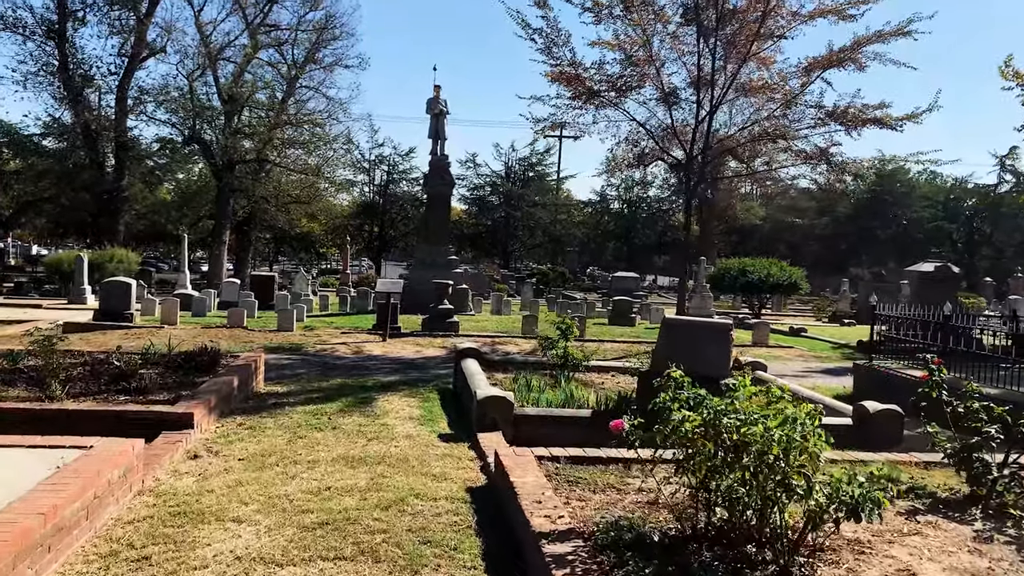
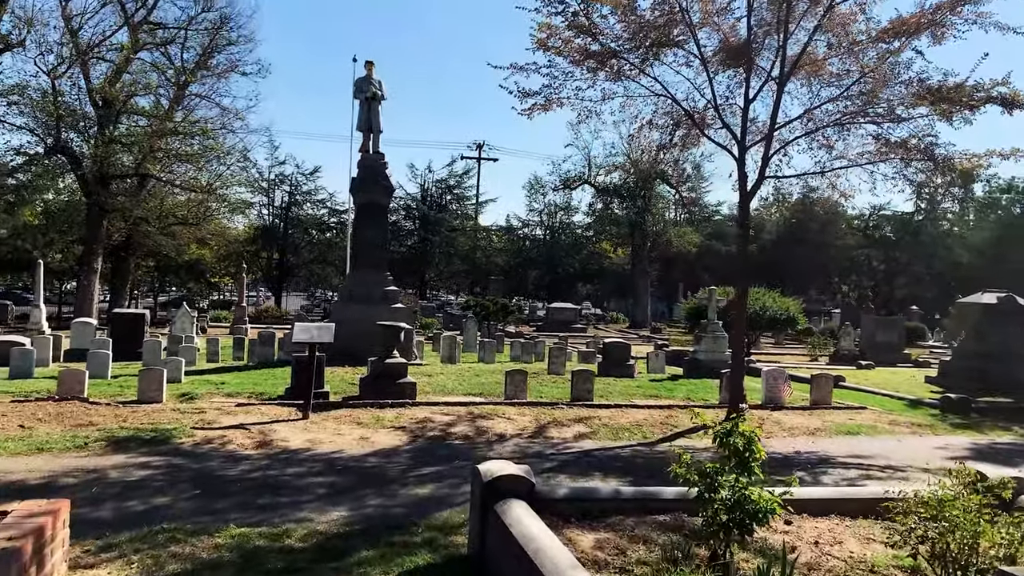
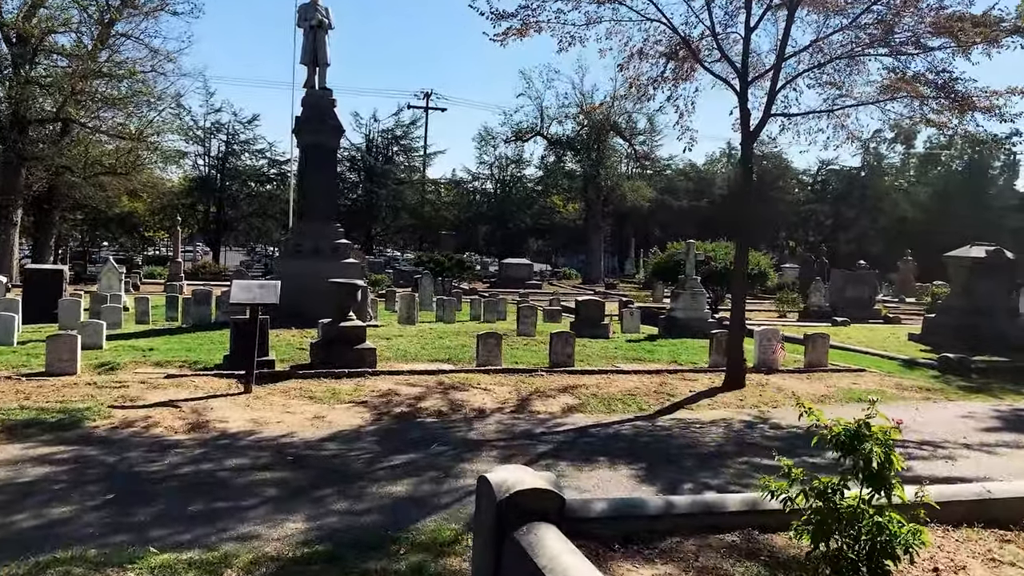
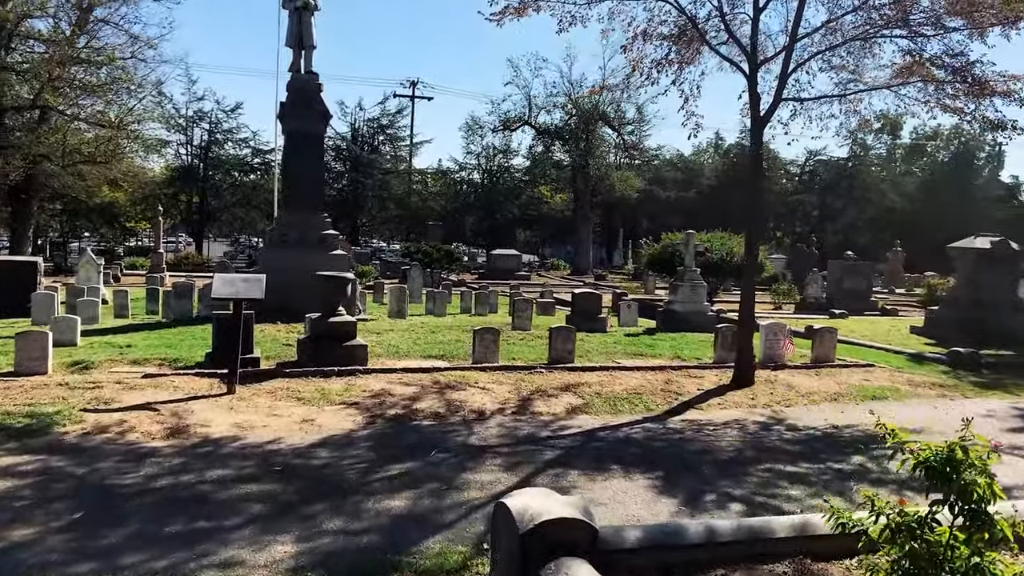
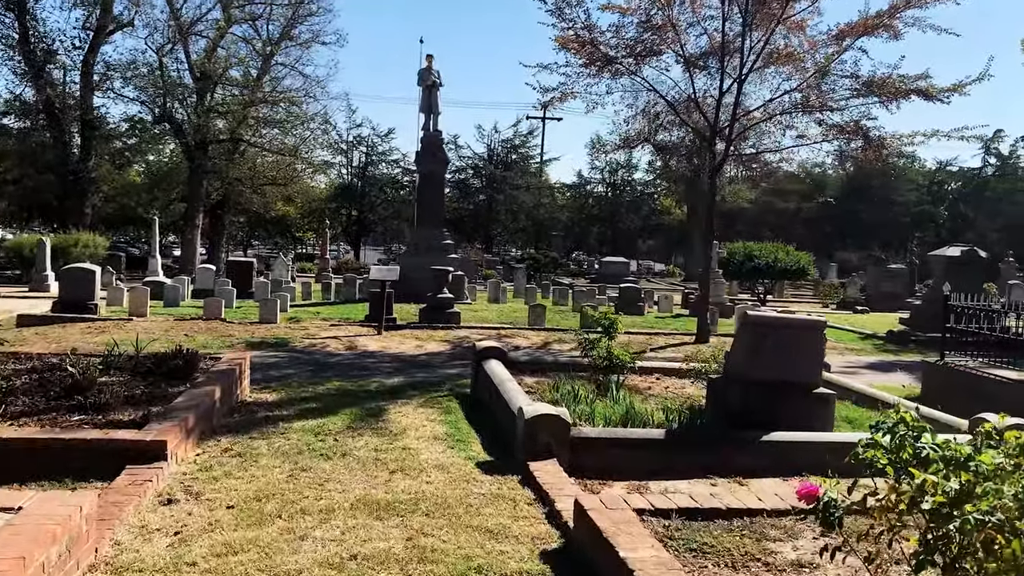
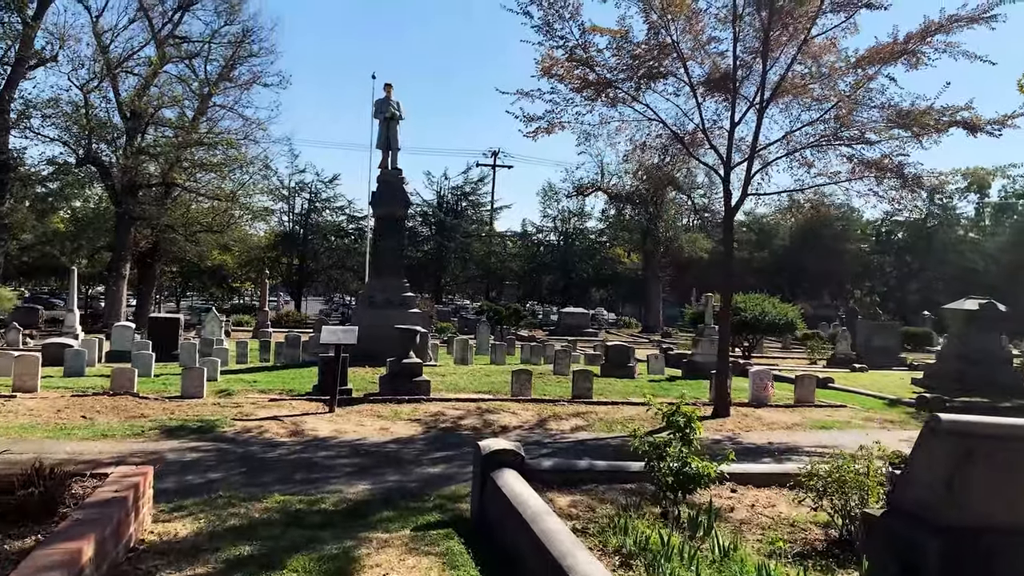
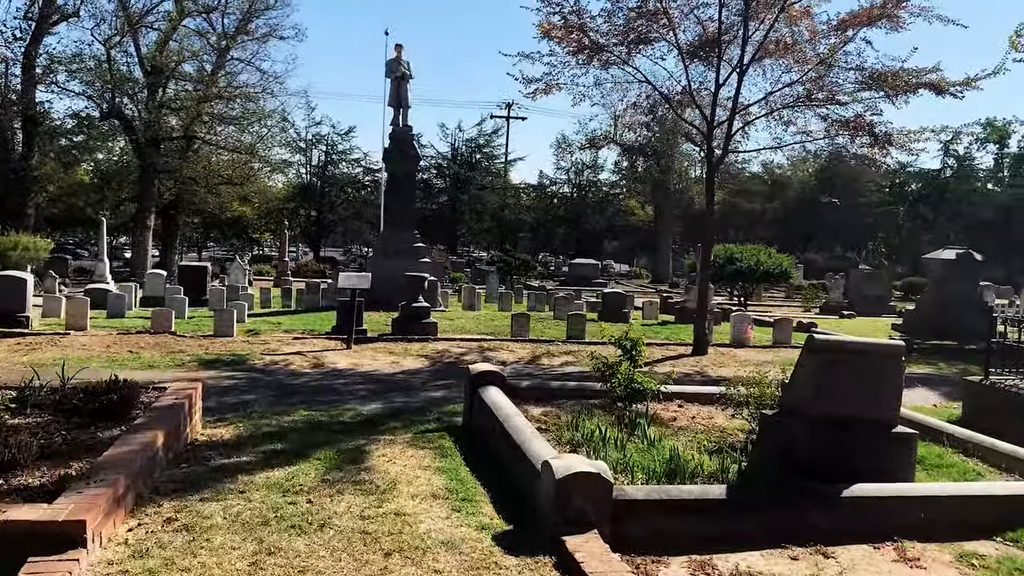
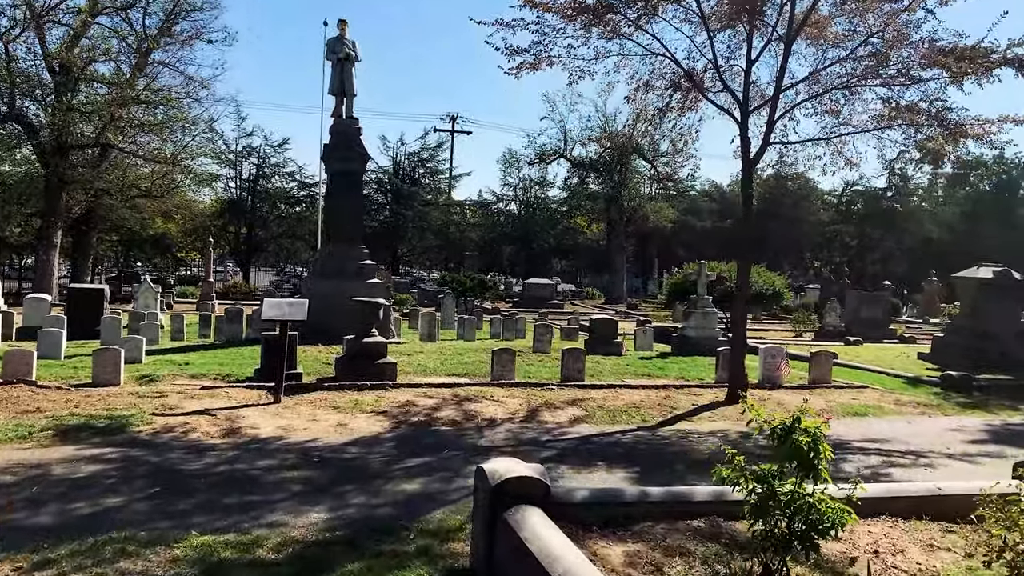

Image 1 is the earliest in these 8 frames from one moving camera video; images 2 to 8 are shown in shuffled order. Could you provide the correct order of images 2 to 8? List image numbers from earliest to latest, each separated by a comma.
5, 7, 6, 2, 8, 3, 4
